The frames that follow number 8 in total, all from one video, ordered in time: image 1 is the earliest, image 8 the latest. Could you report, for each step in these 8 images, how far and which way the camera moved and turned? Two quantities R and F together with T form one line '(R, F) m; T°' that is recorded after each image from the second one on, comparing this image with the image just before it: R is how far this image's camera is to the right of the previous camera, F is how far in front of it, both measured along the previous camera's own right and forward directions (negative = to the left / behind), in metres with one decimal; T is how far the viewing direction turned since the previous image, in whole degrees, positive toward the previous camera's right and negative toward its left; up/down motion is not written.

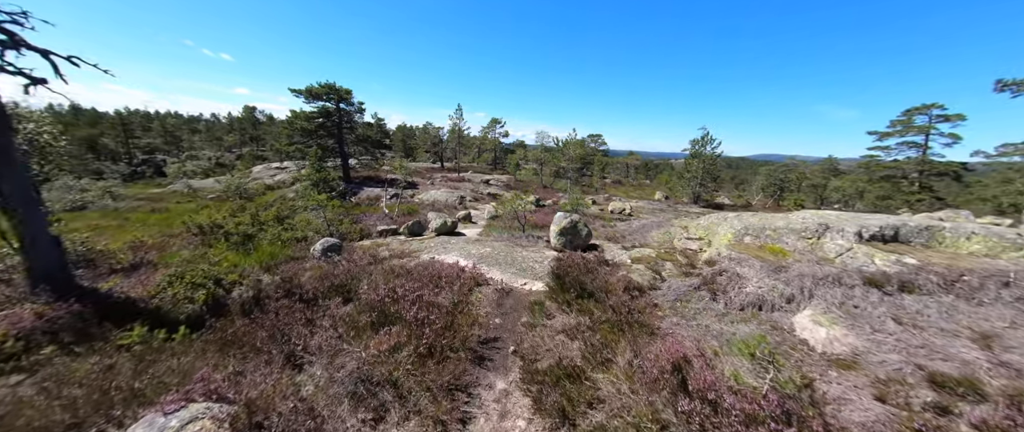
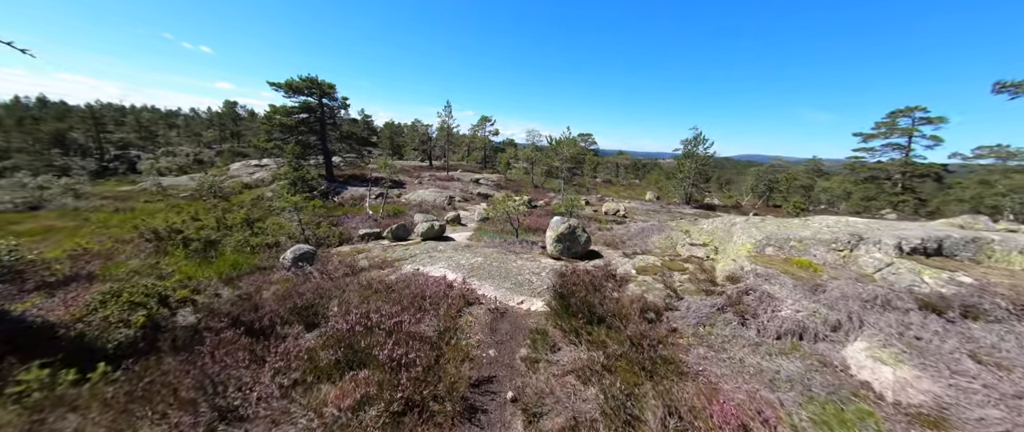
(-0.2, +1.5) m; +2°
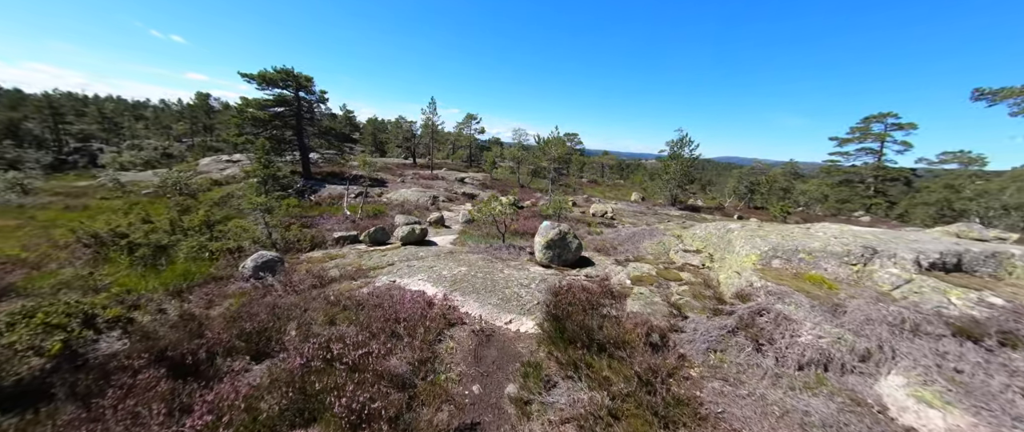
(-0.1, +1.1) m; +3°
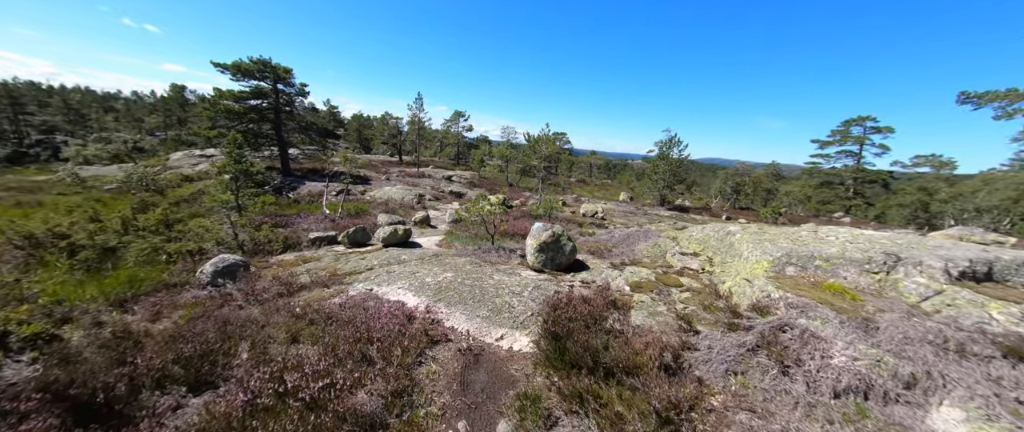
(-0.1, +1.1) m; +2°
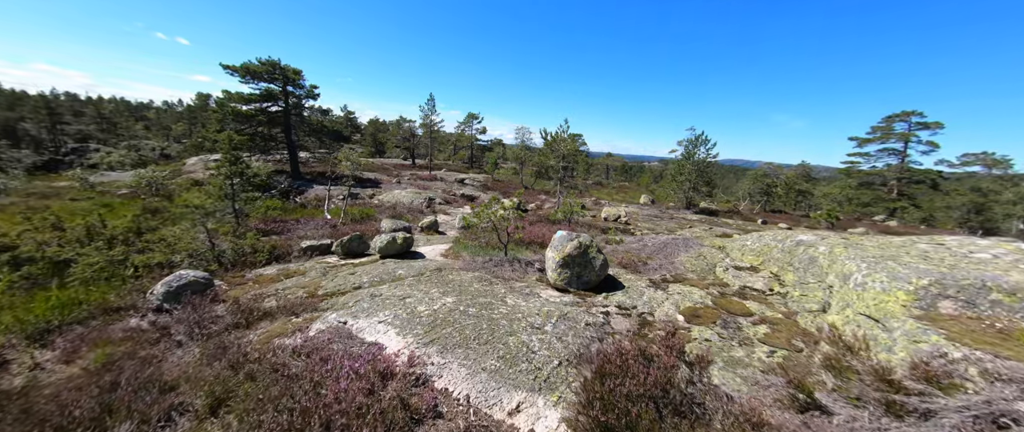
(-0.1, +2.7) m; -2°
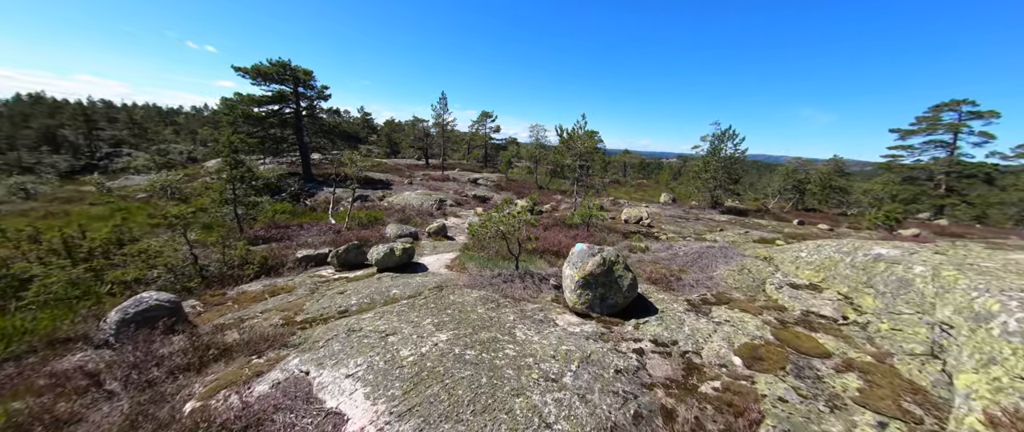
(+0.2, +1.9) m; -3°
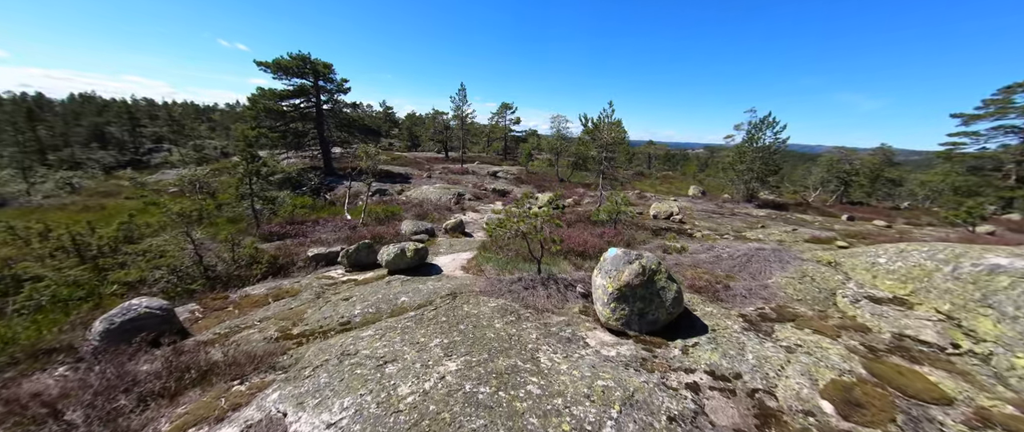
(-0.1, +1.4) m; -3°
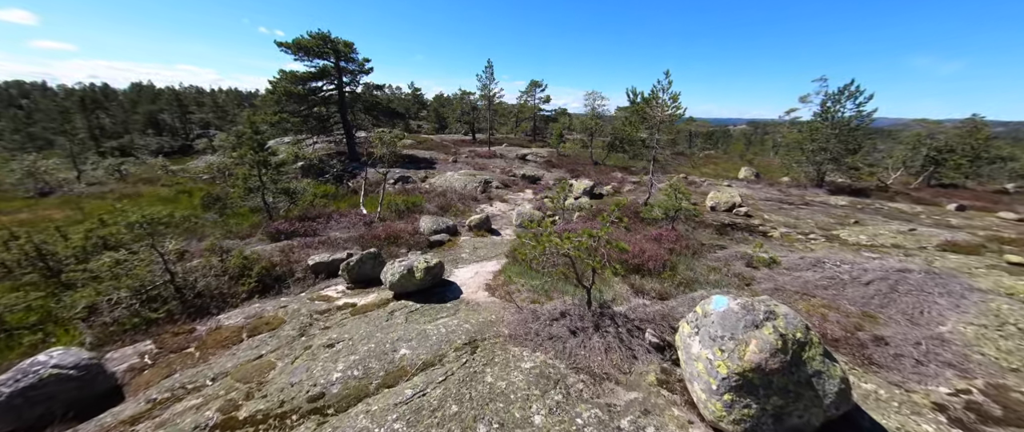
(-0.4, +3.3) m; -5°
